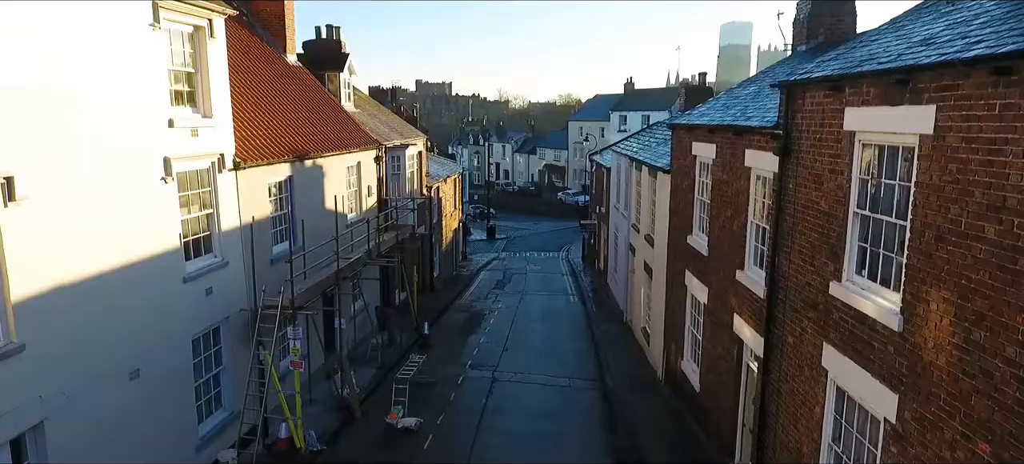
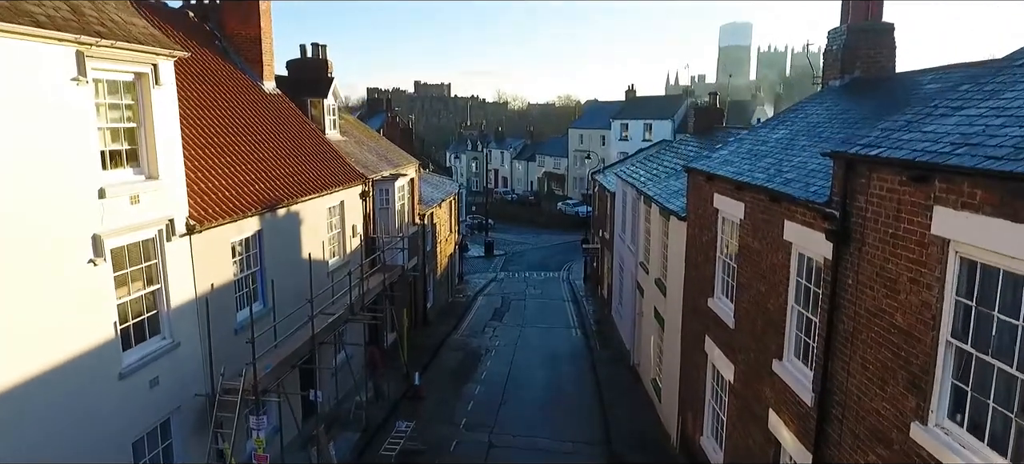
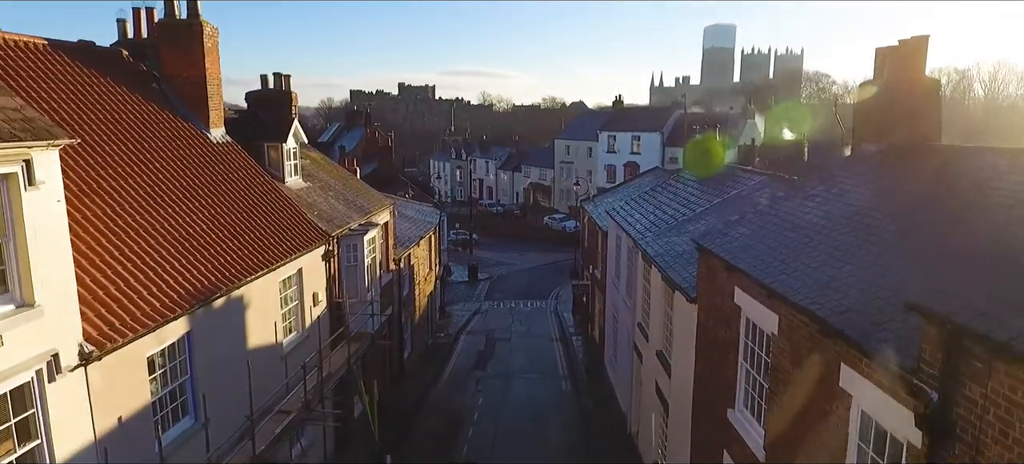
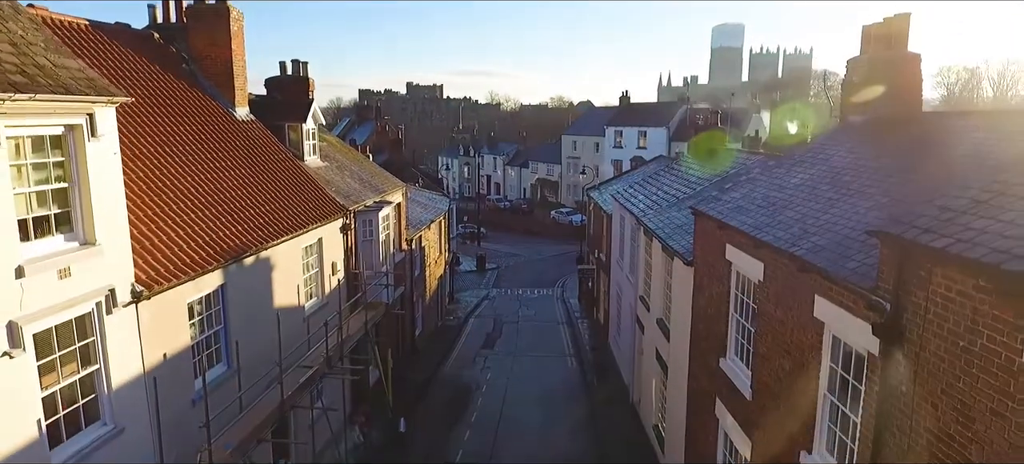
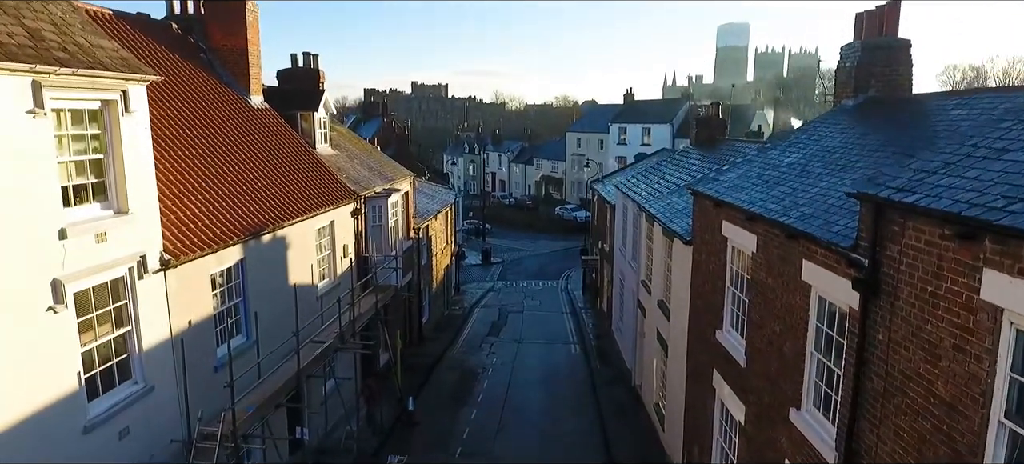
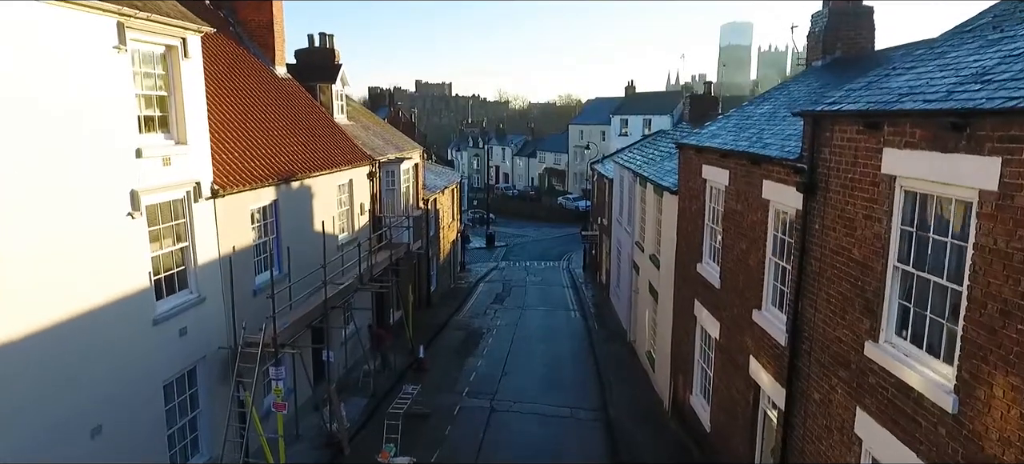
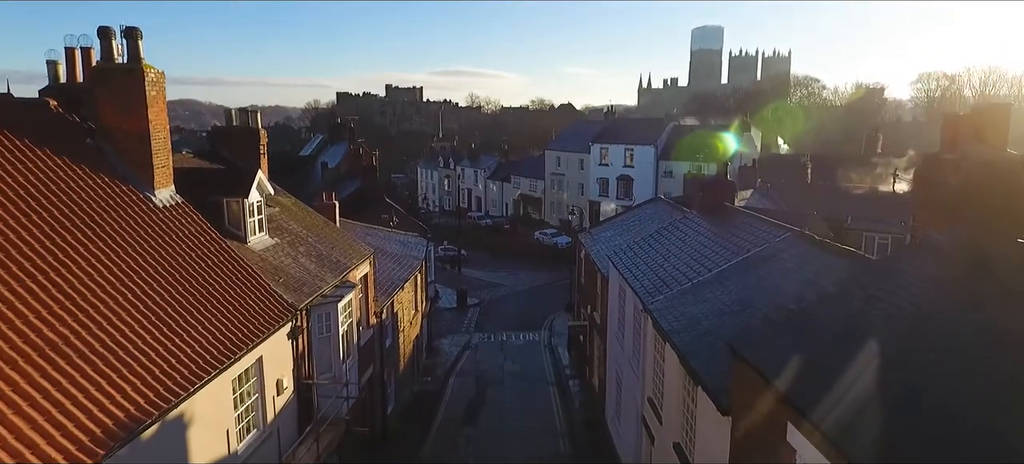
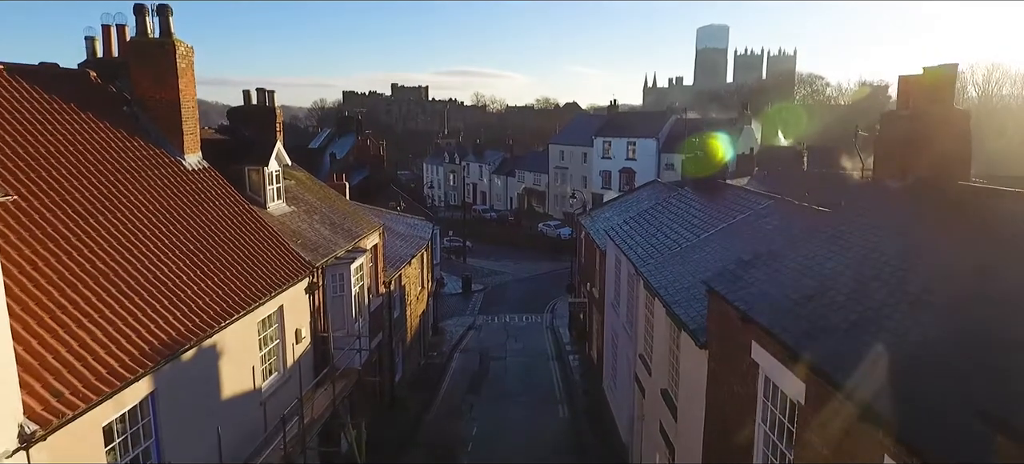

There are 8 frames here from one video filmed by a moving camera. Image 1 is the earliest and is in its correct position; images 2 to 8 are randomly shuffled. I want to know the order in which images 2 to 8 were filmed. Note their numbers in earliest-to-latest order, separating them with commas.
6, 2, 5, 4, 3, 8, 7
